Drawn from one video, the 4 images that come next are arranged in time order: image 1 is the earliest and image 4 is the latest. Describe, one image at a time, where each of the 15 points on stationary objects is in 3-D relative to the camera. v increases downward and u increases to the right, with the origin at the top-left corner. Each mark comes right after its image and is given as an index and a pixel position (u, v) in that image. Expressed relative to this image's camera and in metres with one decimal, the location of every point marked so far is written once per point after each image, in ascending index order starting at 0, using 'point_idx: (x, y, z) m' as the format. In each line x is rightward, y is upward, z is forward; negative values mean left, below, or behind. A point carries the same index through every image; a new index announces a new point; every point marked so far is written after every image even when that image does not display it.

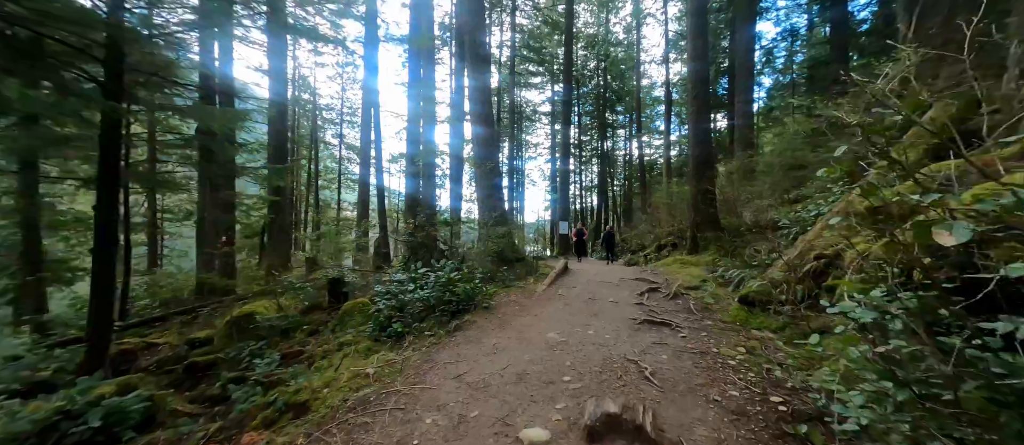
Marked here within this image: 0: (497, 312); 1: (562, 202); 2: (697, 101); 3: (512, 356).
0: (-0.2, -1.2, +4.5) m
1: (+3.1, +1.3, +19.9) m
2: (+4.9, +3.0, +8.5) m
3: (0.0, -1.3, +3.2) m
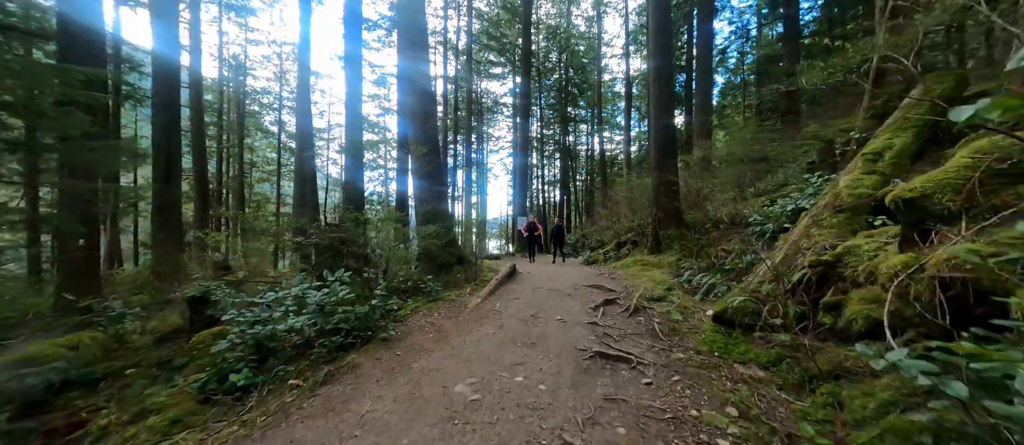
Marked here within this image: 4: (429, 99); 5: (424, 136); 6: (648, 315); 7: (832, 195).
0: (-1.1, -1.2, +3.2) m
1: (+0.6, +1.5, +18.9) m
2: (+3.5, +3.1, +7.7) m
3: (-0.8, -1.3, +1.9) m
4: (-2.1, +3.0, +8.1) m
5: (-2.1, +2.1, +7.9) m
6: (+1.7, -1.1, +4.0) m
7: (+4.0, +0.4, +4.1) m
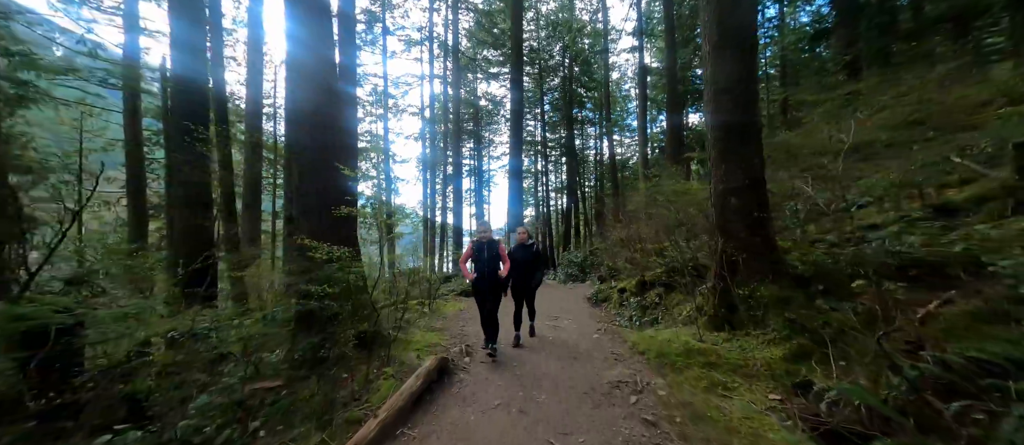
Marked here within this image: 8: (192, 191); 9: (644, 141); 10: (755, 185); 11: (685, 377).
0: (-2.0, -1.7, -0.1) m
1: (+0.2, +0.7, +15.5) m
2: (+2.7, +2.5, +4.3) m
3: (-1.7, -1.8, -1.4) m
4: (-2.8, +2.3, +4.9) m
5: (-2.9, +1.4, +4.7) m
6: (+0.8, -1.6, +0.5) m
7: (+3.2, -0.1, +0.6) m
8: (-5.0, +0.5, +5.1) m
9: (+6.8, +4.4, +17.0) m
10: (+2.8, +0.4, +3.8) m
11: (+1.6, -1.4, +3.1) m
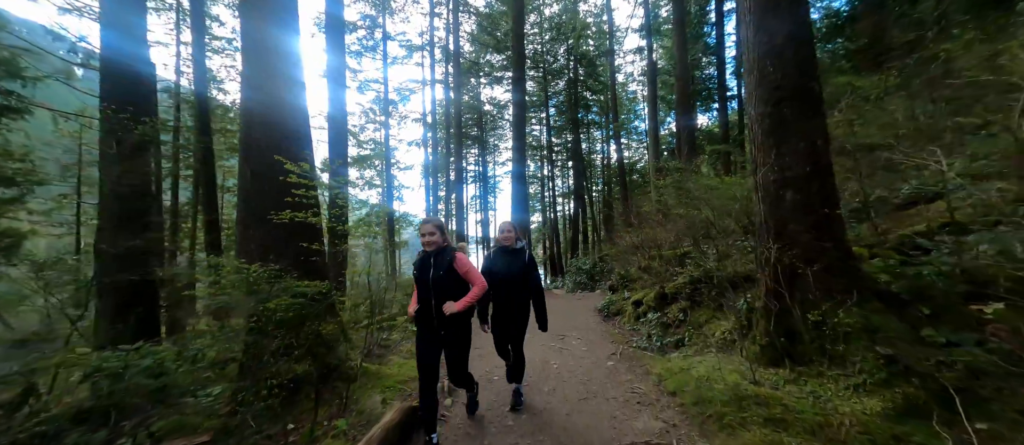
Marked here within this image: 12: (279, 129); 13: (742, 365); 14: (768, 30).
0: (-2.1, -1.7, -0.9) m
1: (+0.3, +0.4, +14.7) m
2: (+2.6, +2.5, +3.5) m
3: (-1.9, -1.7, -2.2) m
4: (-3.0, +2.2, +4.2) m
5: (-3.0, +1.3, +4.0) m
6: (+0.7, -1.5, -0.3) m
7: (+3.0, 0.0, -0.2) m
8: (-5.1, +0.3, +4.4) m
9: (+7.0, +4.2, +16.1) m
10: (+2.7, +0.4, +3.0) m
11: (+1.6, -1.4, +2.2) m
12: (-2.9, +1.5, +4.0) m
13: (+2.2, -1.3, +3.1) m
14: (+2.6, +2.2, +3.5) m
